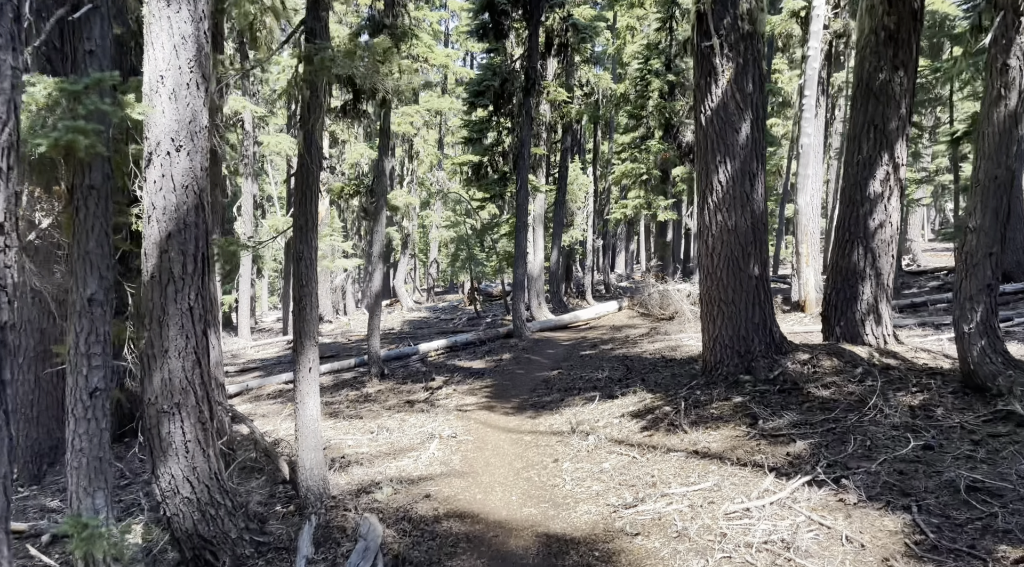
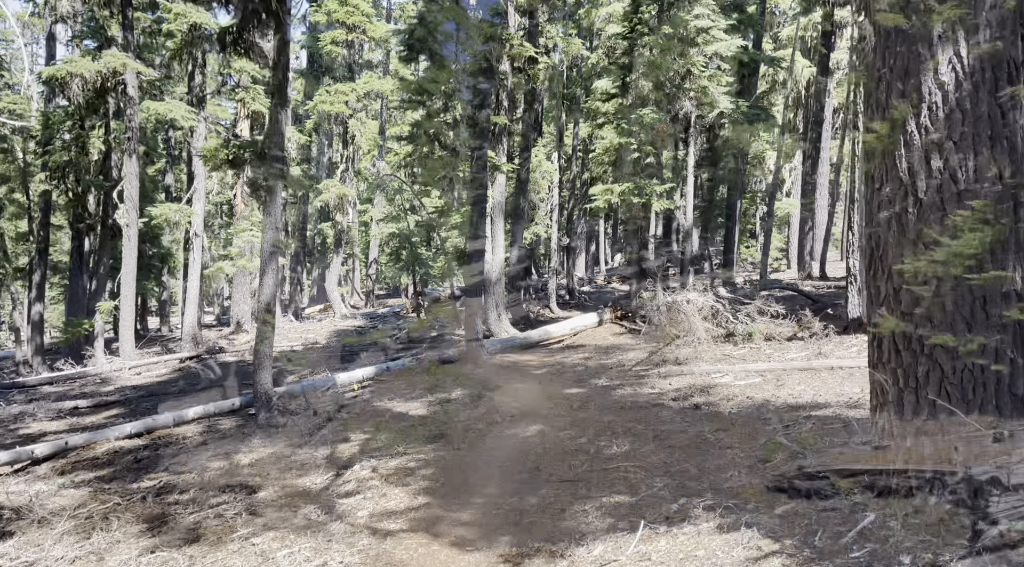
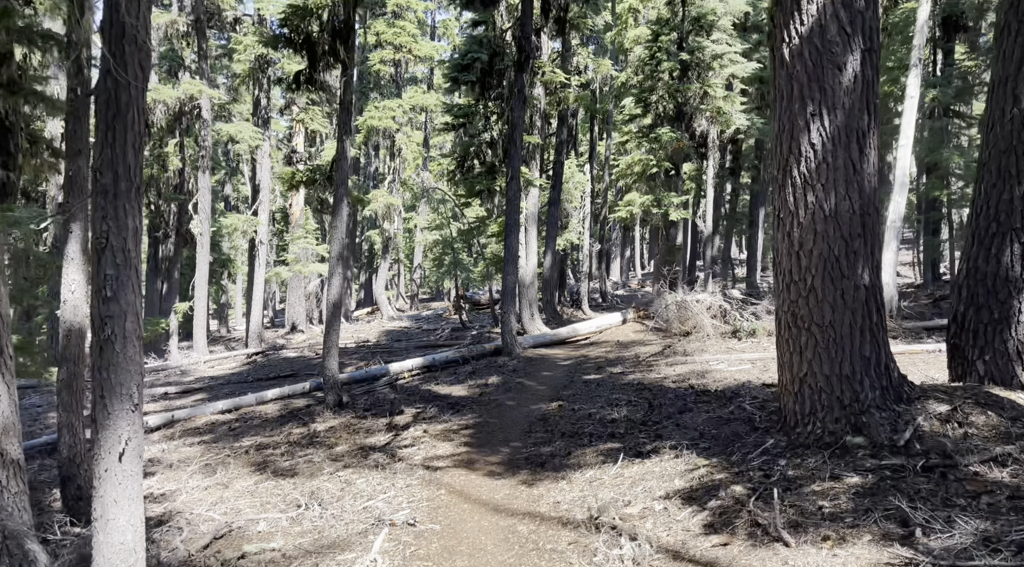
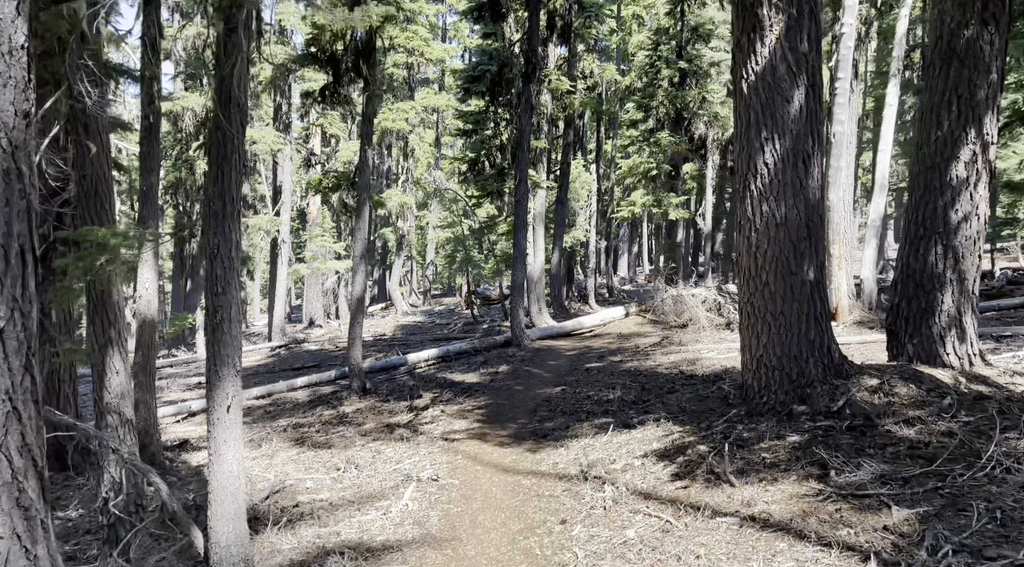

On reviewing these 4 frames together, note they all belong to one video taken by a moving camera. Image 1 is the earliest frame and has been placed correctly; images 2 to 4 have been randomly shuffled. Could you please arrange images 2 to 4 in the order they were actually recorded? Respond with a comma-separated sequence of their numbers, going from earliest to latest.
4, 3, 2
